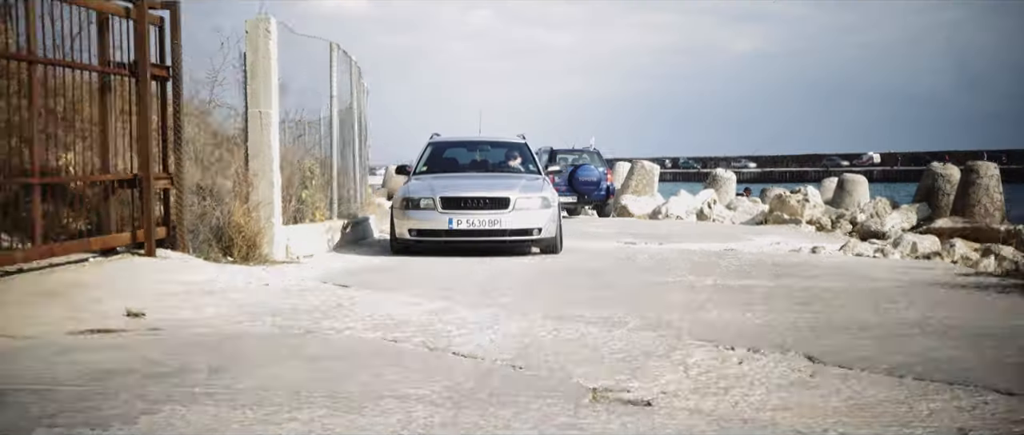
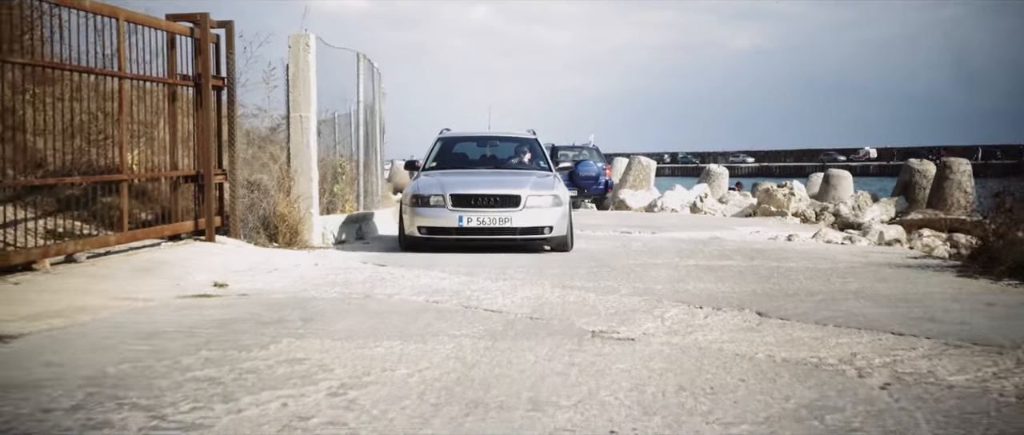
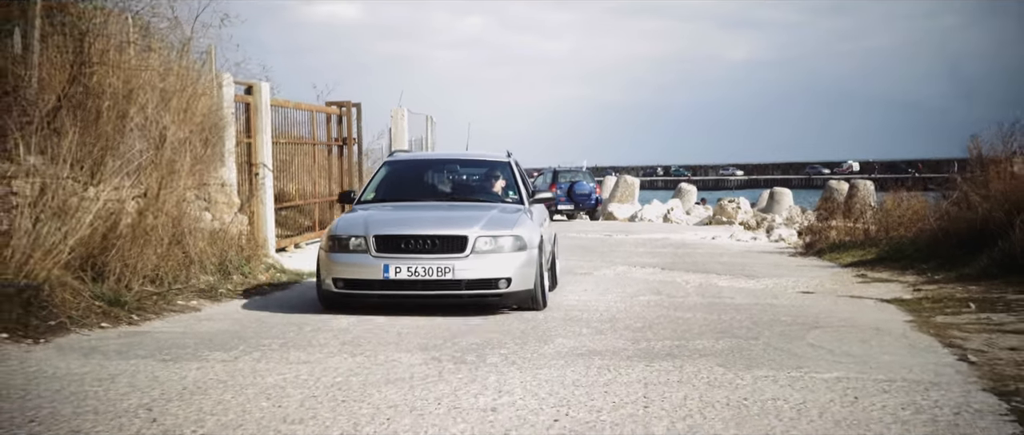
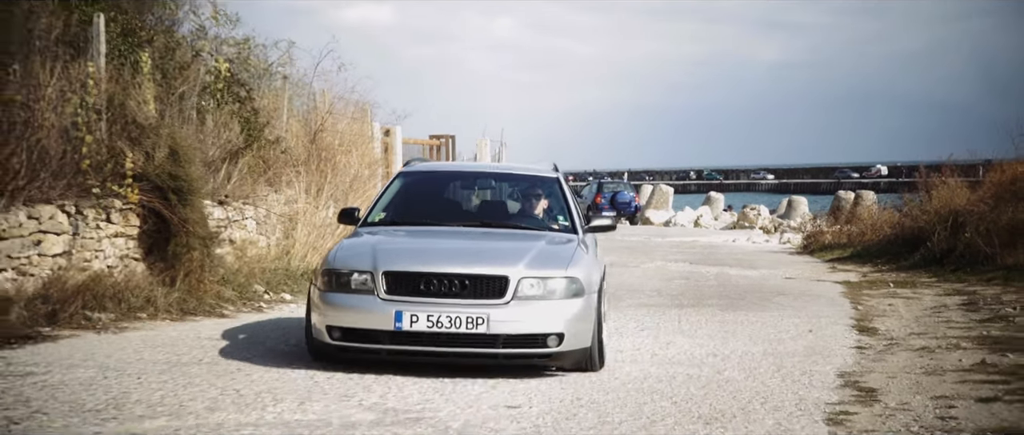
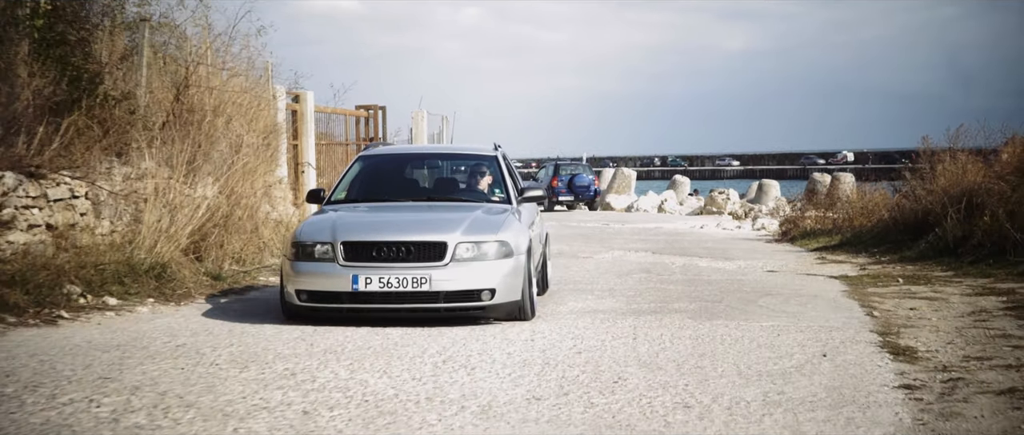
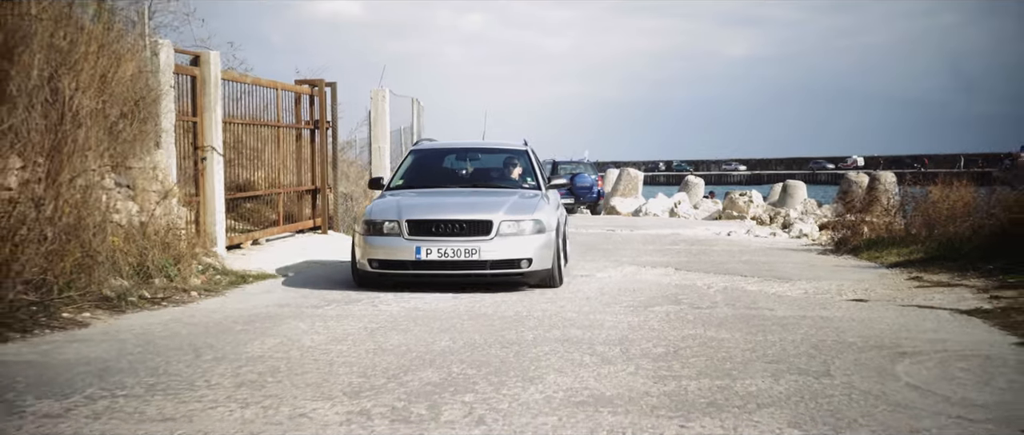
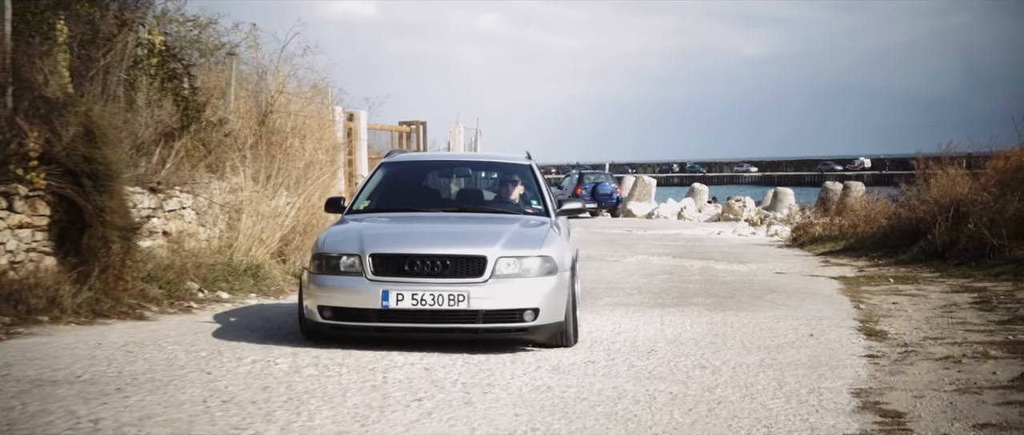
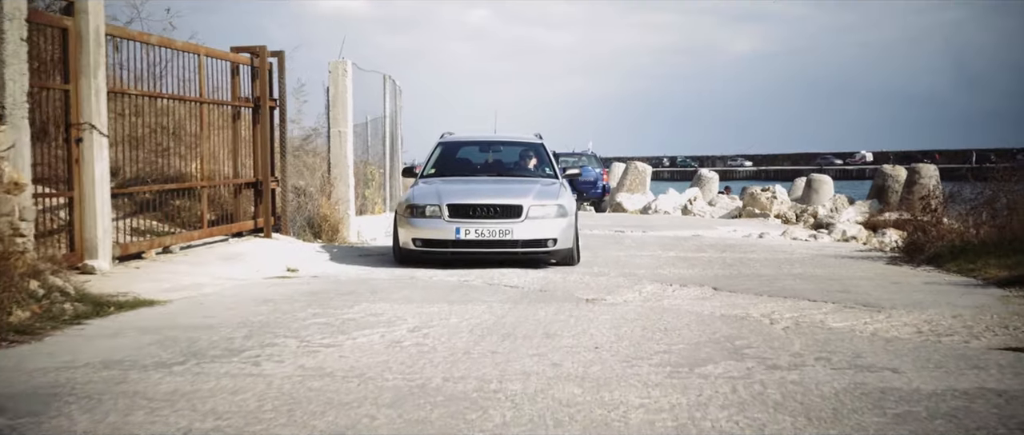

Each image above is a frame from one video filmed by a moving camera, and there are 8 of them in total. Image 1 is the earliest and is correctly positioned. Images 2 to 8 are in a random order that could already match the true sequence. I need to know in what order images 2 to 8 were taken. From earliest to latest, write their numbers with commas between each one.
2, 8, 6, 3, 5, 7, 4
